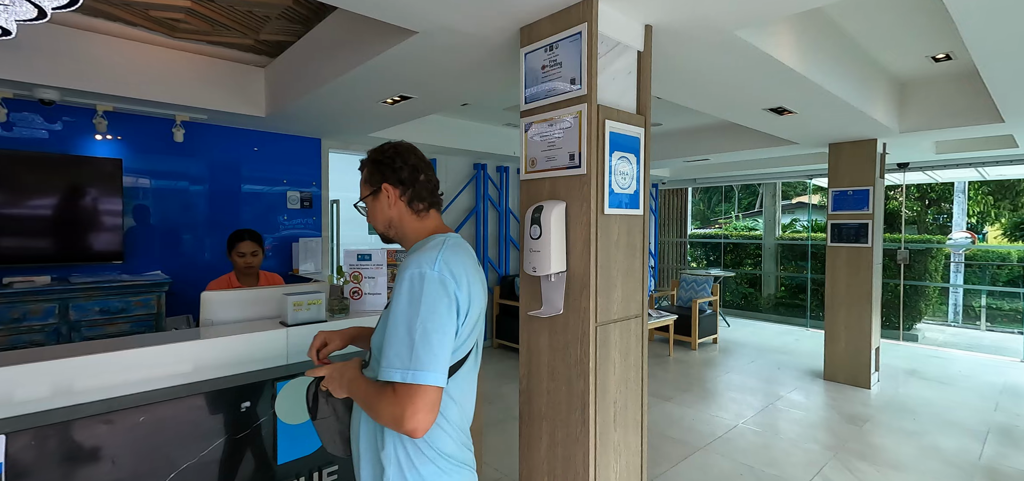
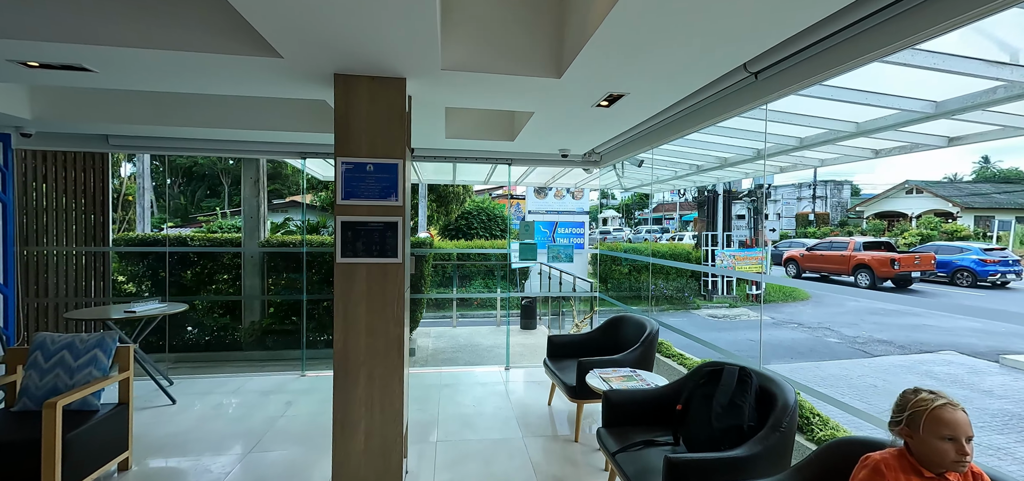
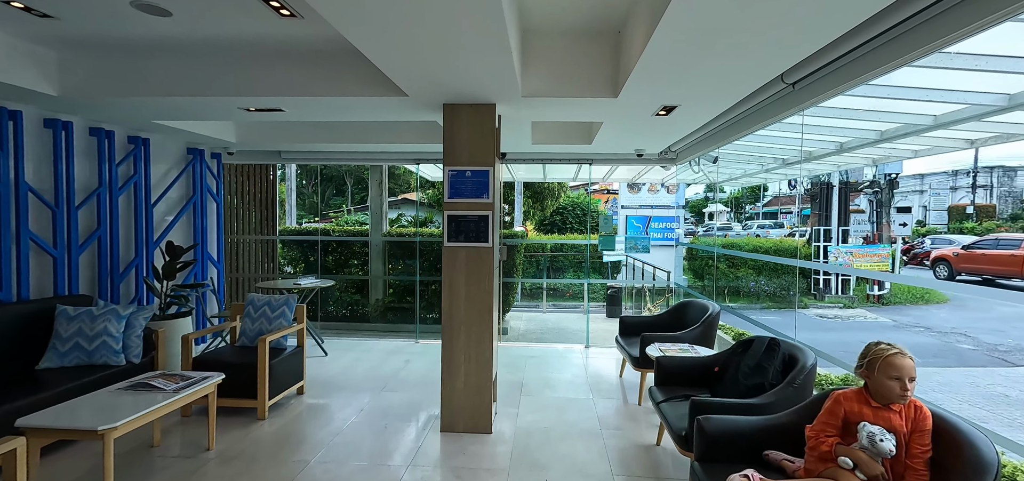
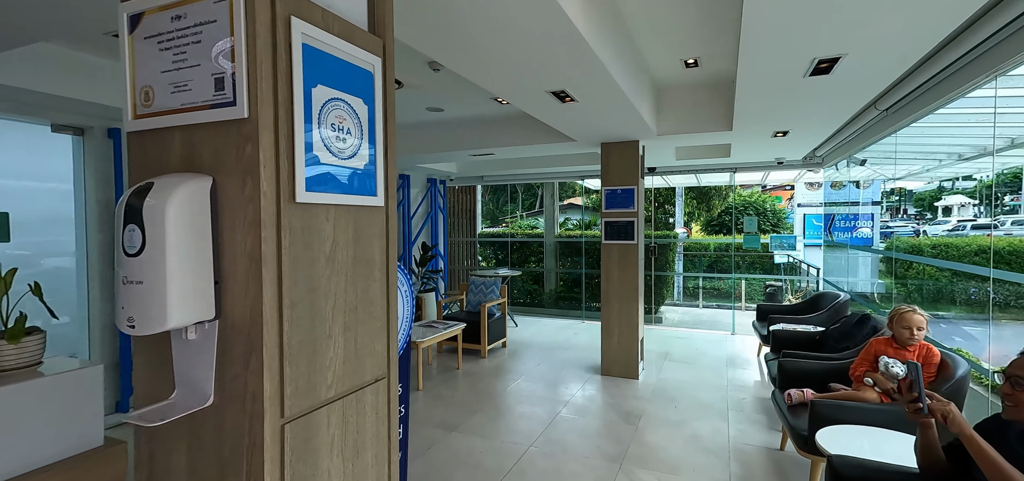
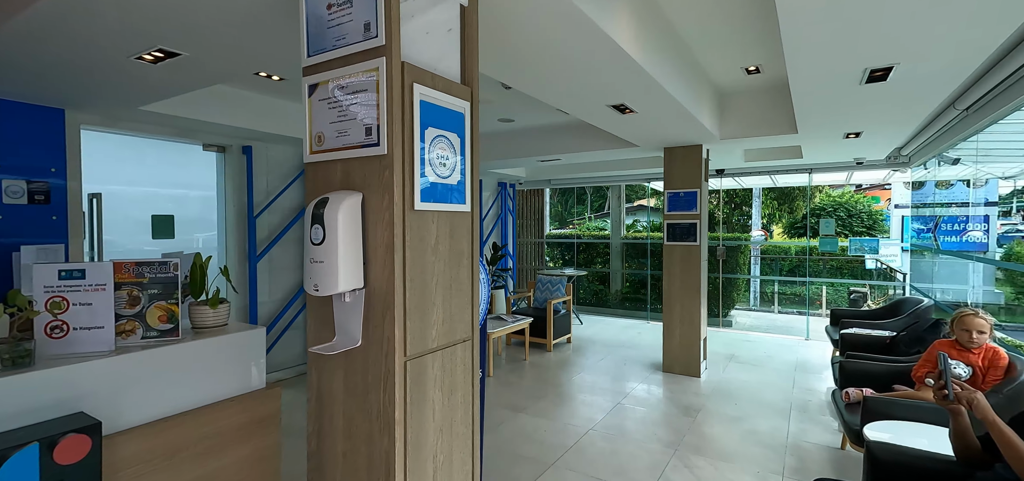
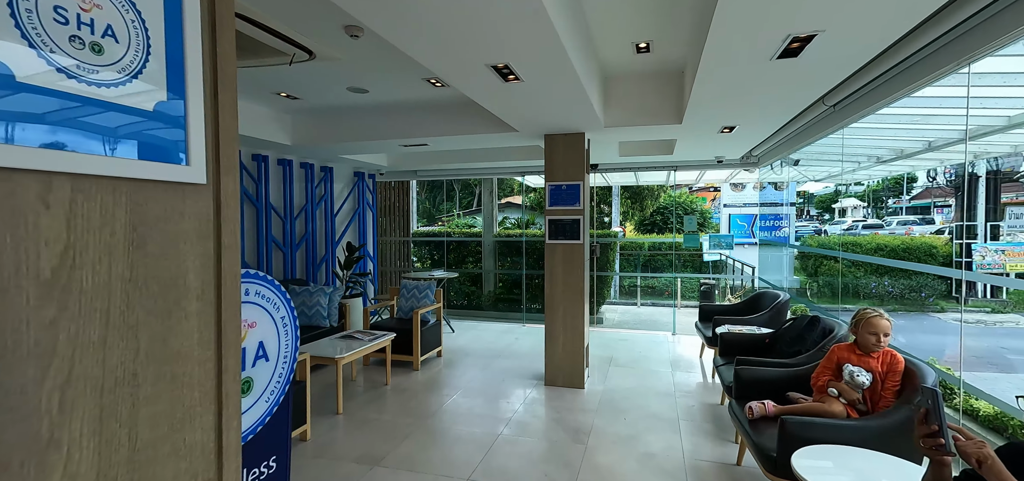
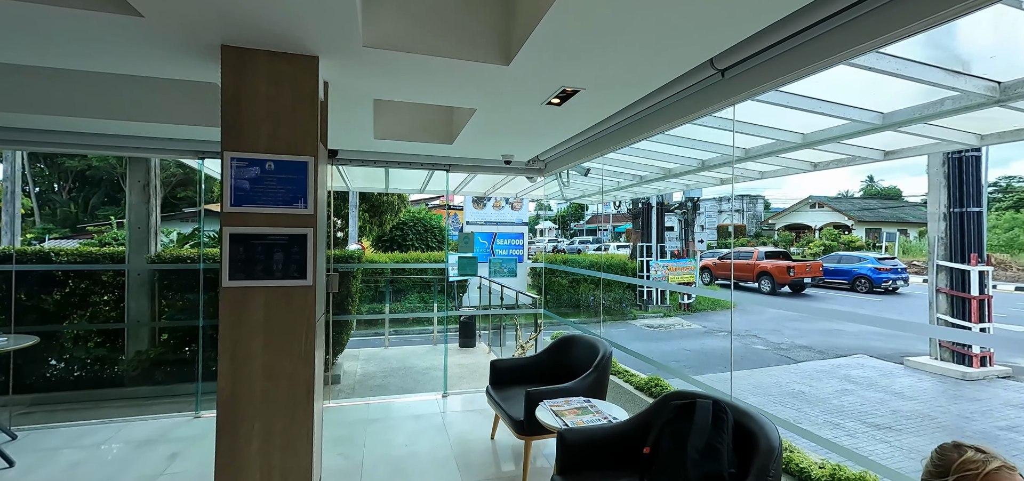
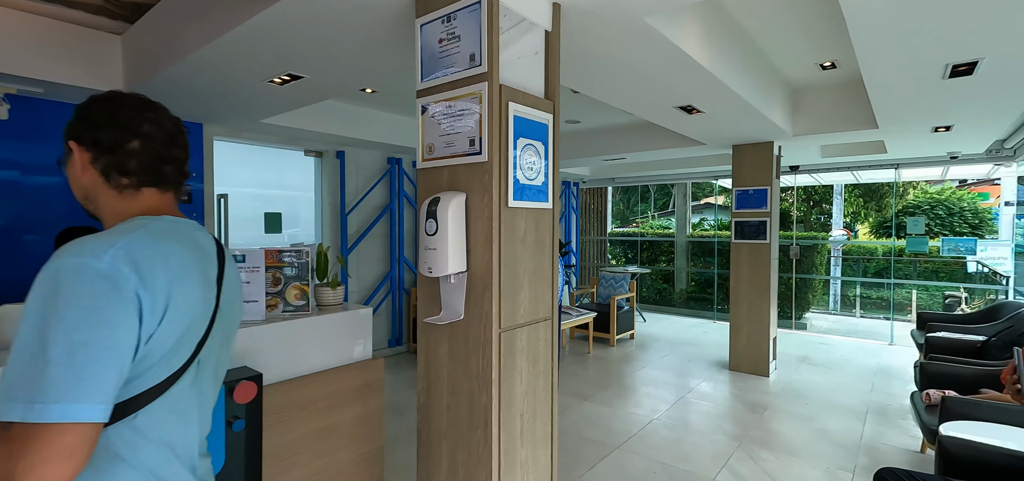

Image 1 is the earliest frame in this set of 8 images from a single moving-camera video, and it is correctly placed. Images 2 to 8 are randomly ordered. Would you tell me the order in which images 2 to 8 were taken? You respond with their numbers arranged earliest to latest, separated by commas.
8, 5, 4, 6, 3, 2, 7
